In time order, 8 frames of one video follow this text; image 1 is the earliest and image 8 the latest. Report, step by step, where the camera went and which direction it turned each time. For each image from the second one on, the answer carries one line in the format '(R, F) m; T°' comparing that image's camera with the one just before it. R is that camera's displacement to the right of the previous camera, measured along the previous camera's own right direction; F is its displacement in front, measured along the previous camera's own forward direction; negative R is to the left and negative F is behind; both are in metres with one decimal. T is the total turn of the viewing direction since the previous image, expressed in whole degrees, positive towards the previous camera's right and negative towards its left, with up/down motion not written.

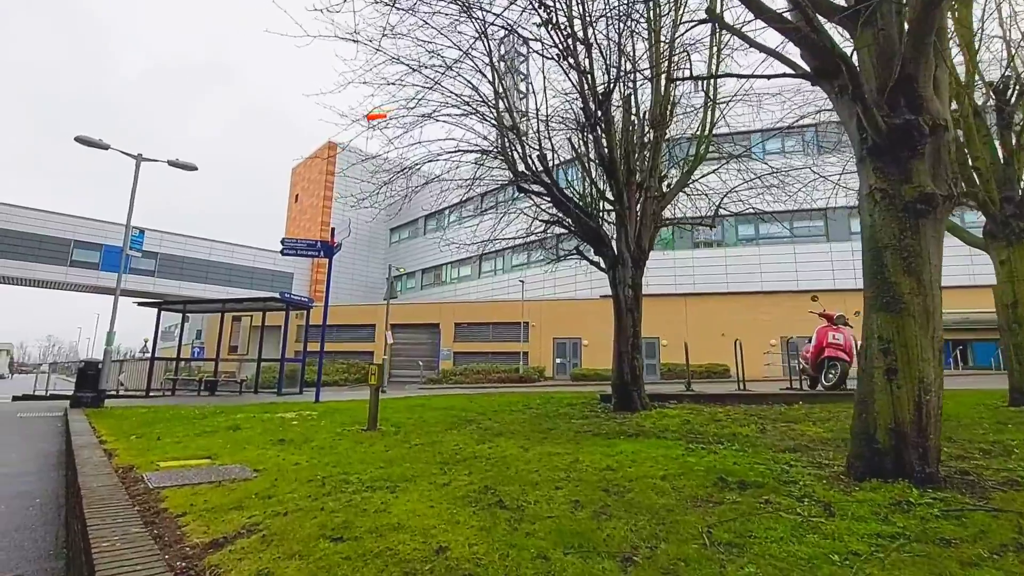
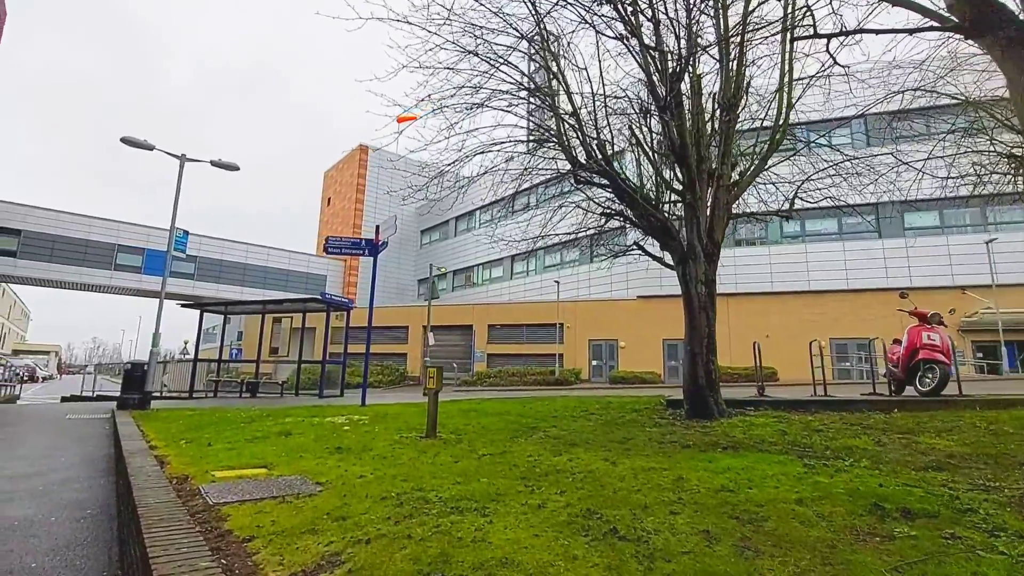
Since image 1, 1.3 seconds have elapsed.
(-0.5, +0.6) m; -3°
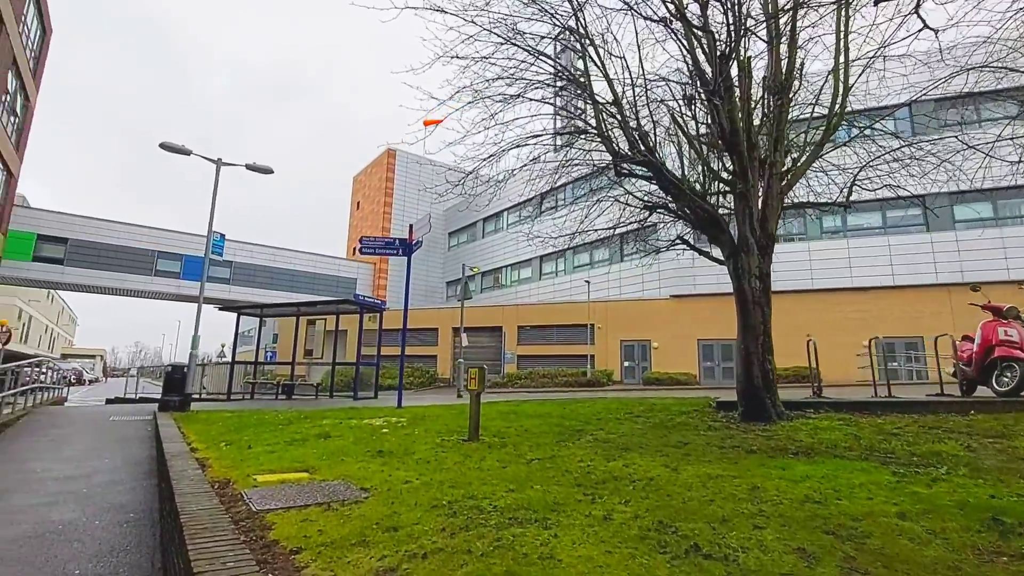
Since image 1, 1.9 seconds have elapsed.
(-0.2, +0.3) m; -3°
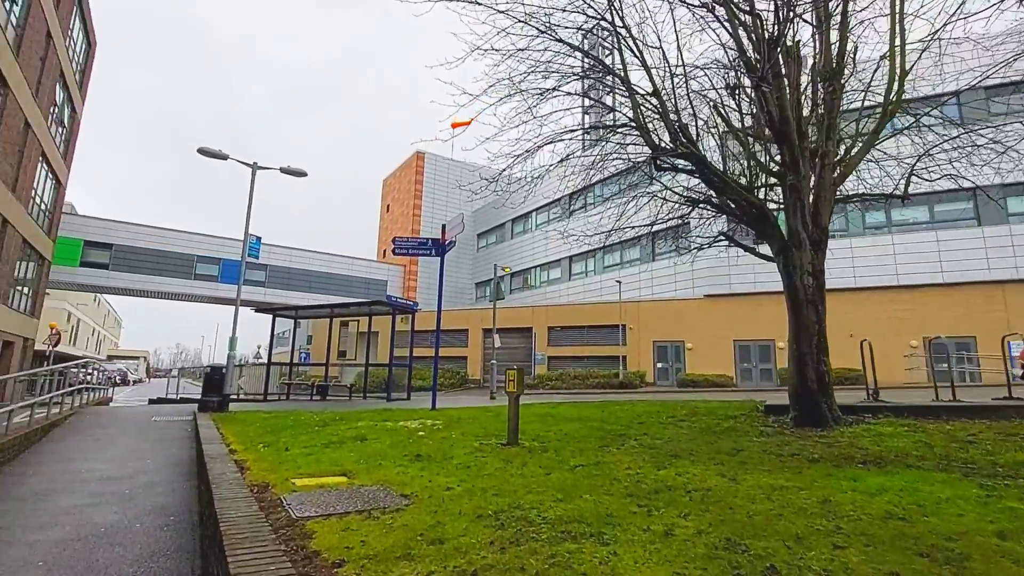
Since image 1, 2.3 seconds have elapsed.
(-0.1, +0.2) m; -3°
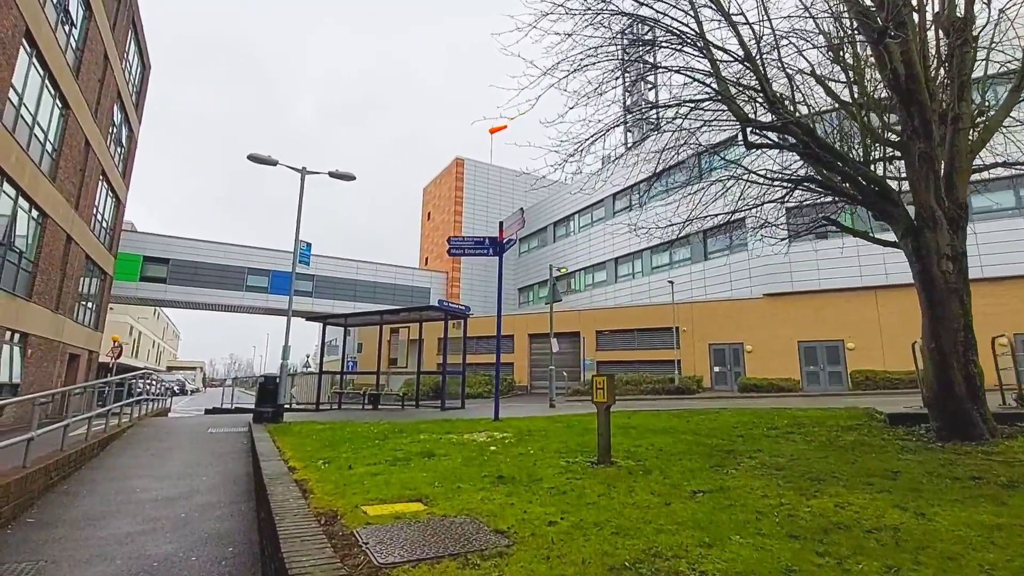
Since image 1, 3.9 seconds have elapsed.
(-0.5, +0.8) m; -4°
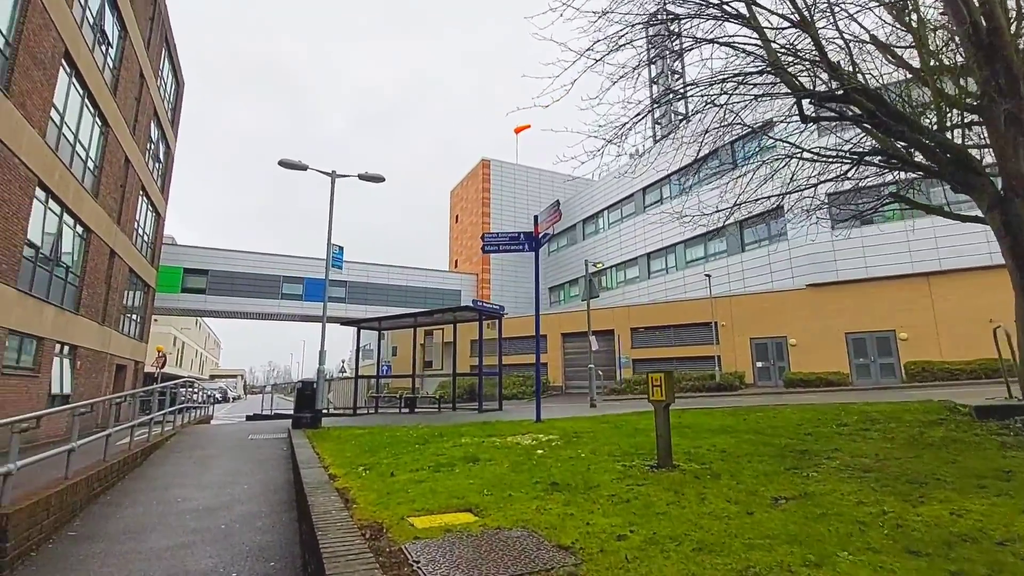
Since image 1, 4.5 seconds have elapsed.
(-0.2, +0.4) m; -3°
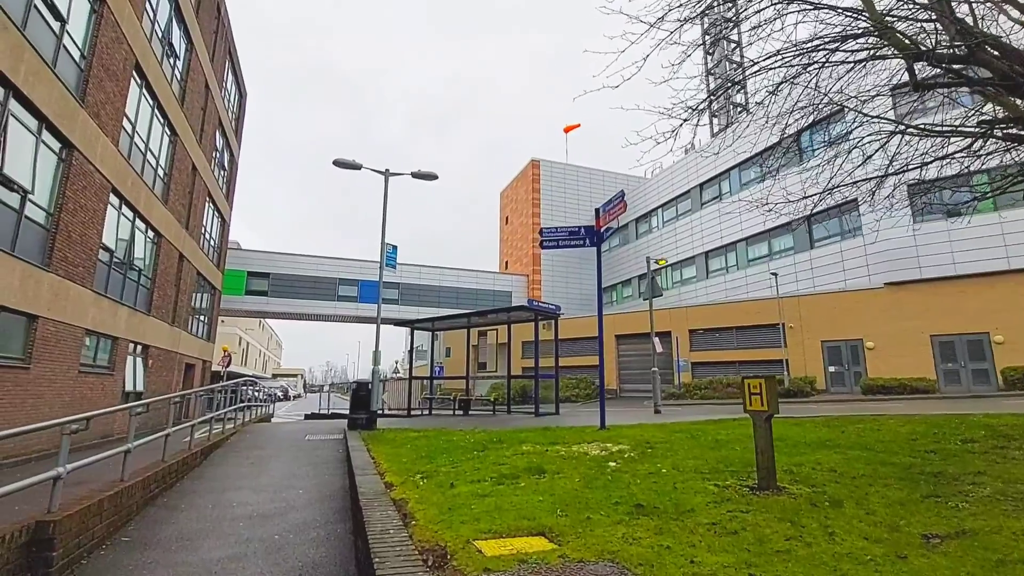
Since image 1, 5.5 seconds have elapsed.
(-0.2, +0.5) m; -5°
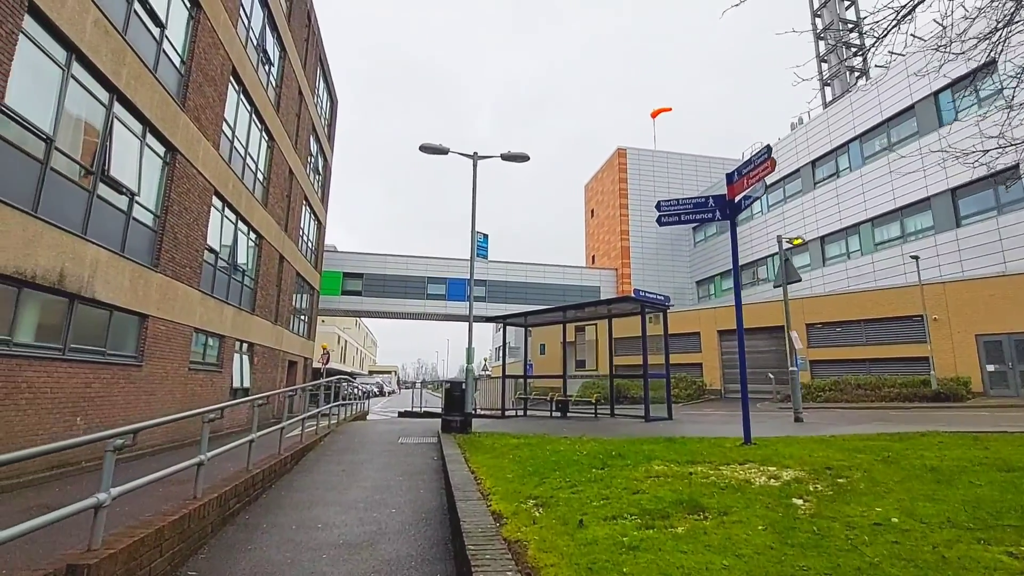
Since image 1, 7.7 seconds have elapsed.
(-0.4, +1.3) m; -9°
